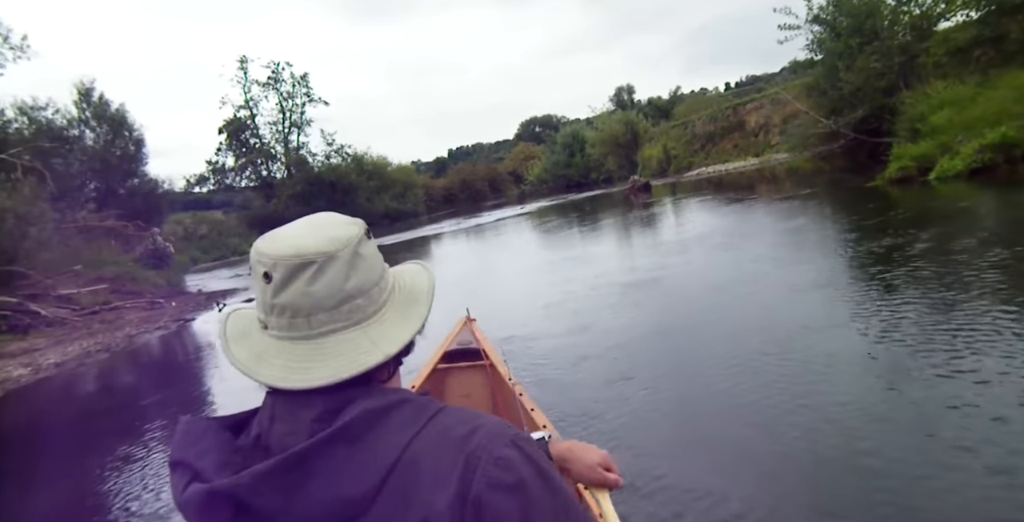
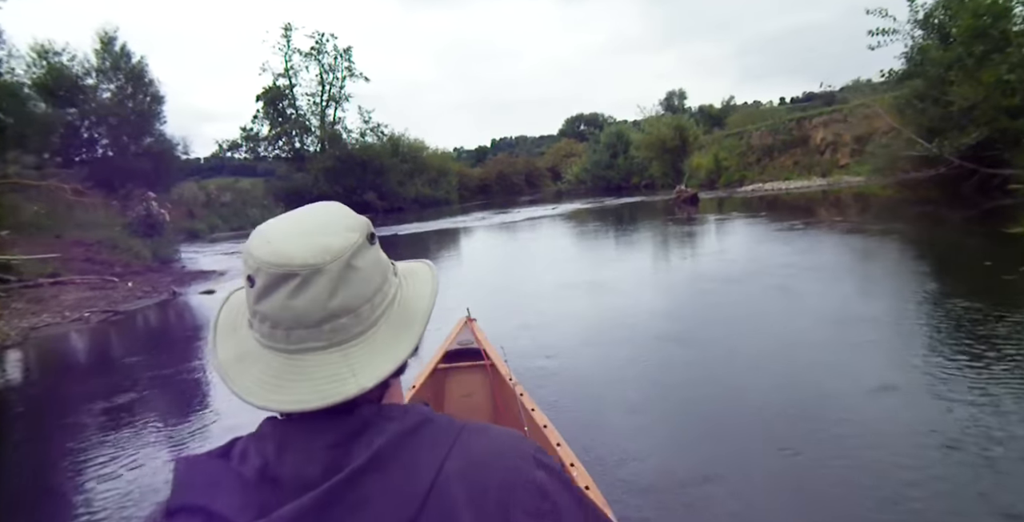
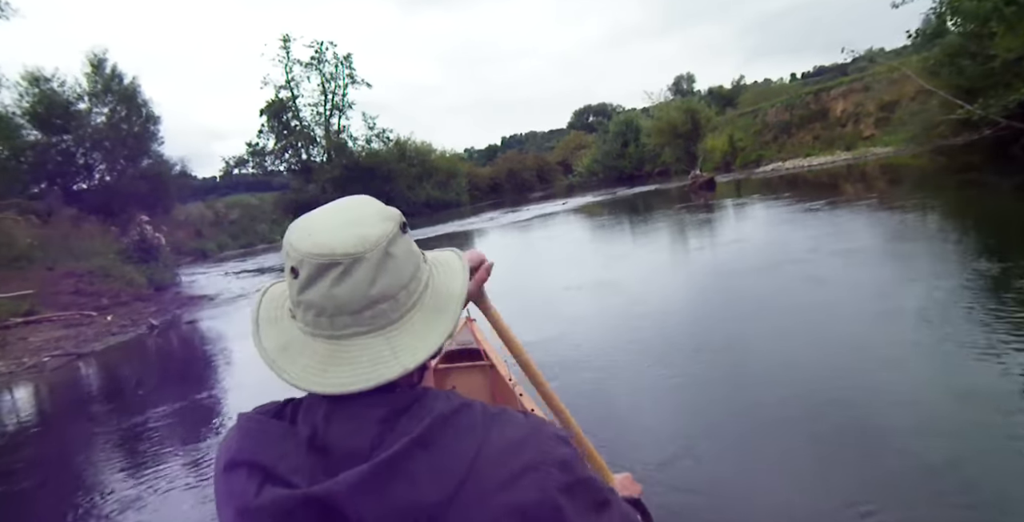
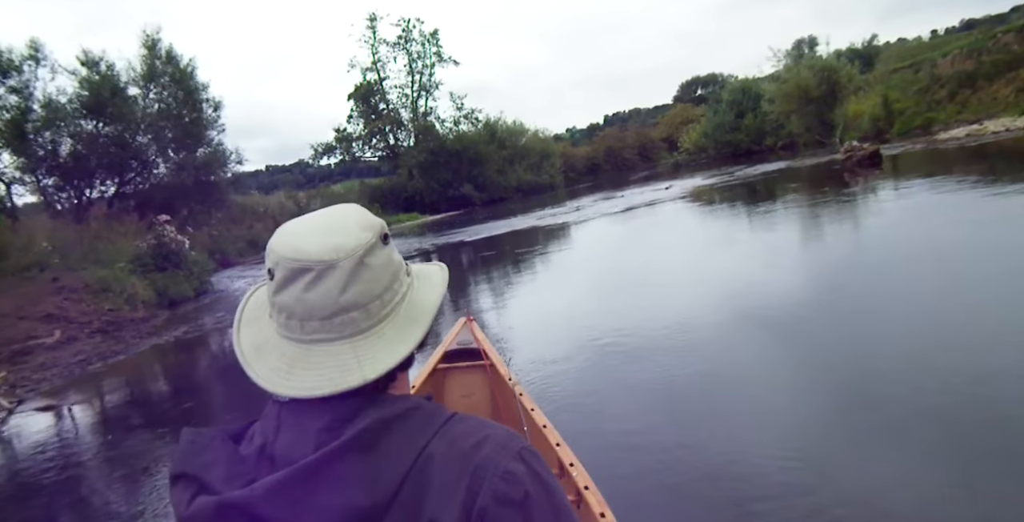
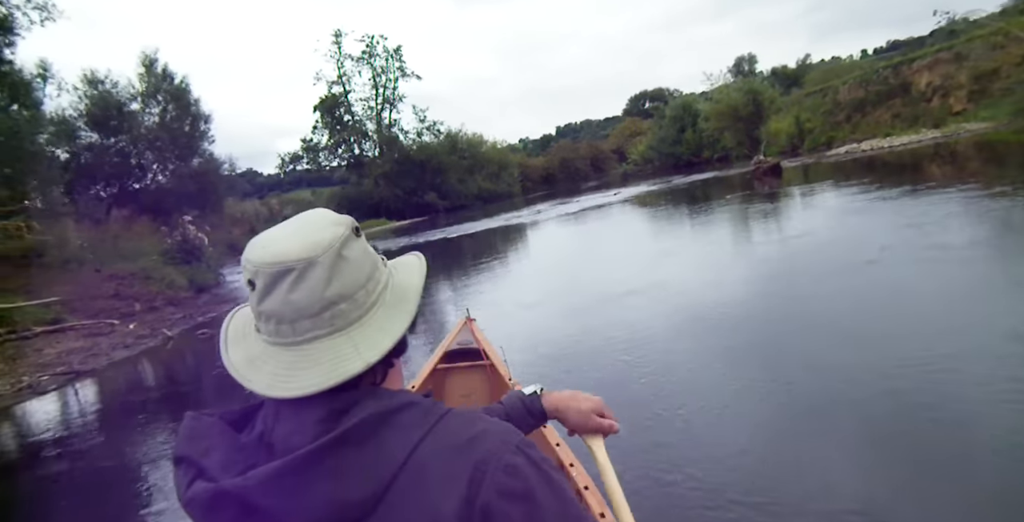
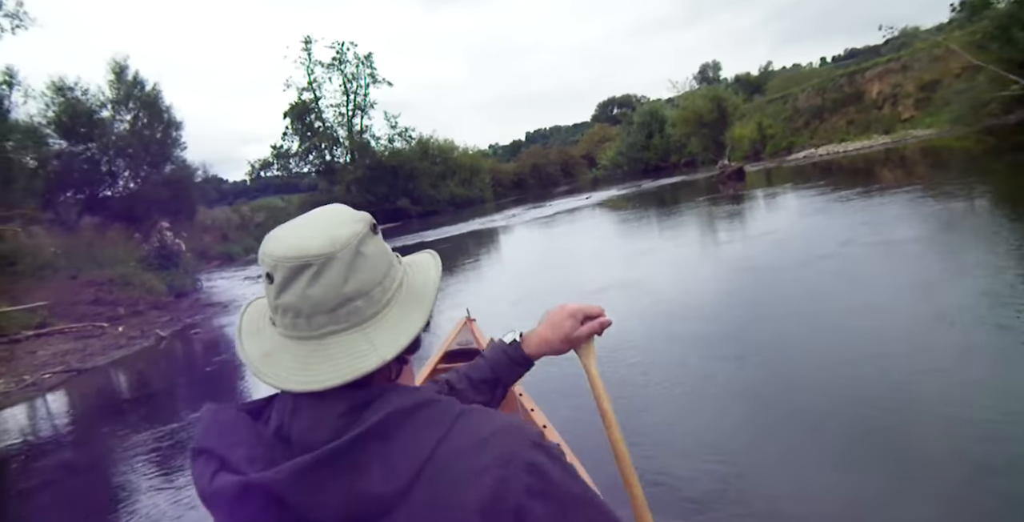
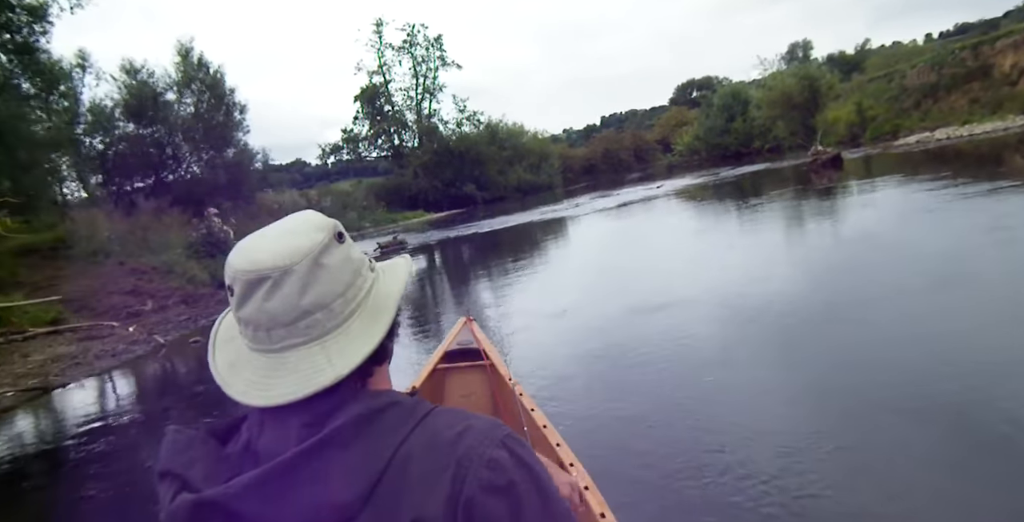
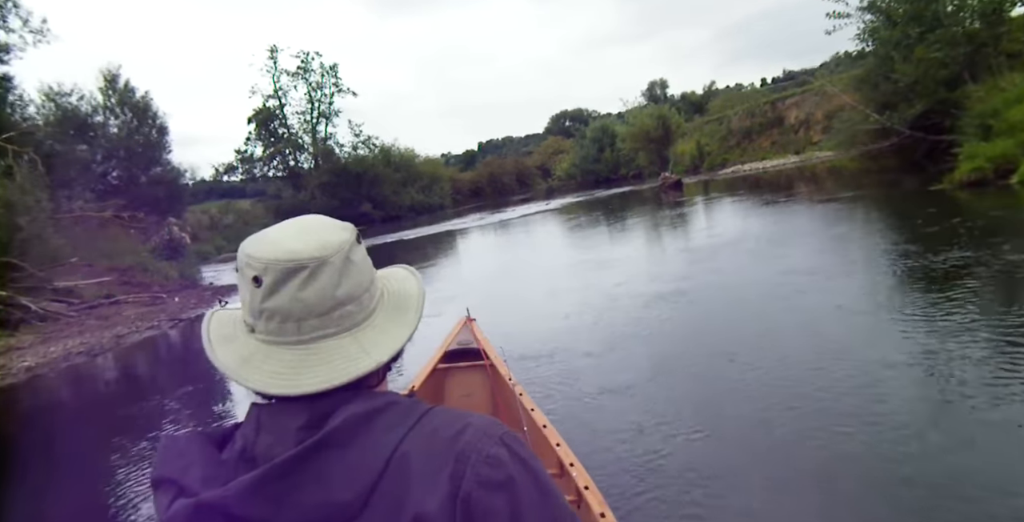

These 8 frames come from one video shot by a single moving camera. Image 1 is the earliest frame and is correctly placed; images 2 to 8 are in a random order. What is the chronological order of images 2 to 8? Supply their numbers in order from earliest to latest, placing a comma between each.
8, 2, 3, 6, 5, 7, 4
